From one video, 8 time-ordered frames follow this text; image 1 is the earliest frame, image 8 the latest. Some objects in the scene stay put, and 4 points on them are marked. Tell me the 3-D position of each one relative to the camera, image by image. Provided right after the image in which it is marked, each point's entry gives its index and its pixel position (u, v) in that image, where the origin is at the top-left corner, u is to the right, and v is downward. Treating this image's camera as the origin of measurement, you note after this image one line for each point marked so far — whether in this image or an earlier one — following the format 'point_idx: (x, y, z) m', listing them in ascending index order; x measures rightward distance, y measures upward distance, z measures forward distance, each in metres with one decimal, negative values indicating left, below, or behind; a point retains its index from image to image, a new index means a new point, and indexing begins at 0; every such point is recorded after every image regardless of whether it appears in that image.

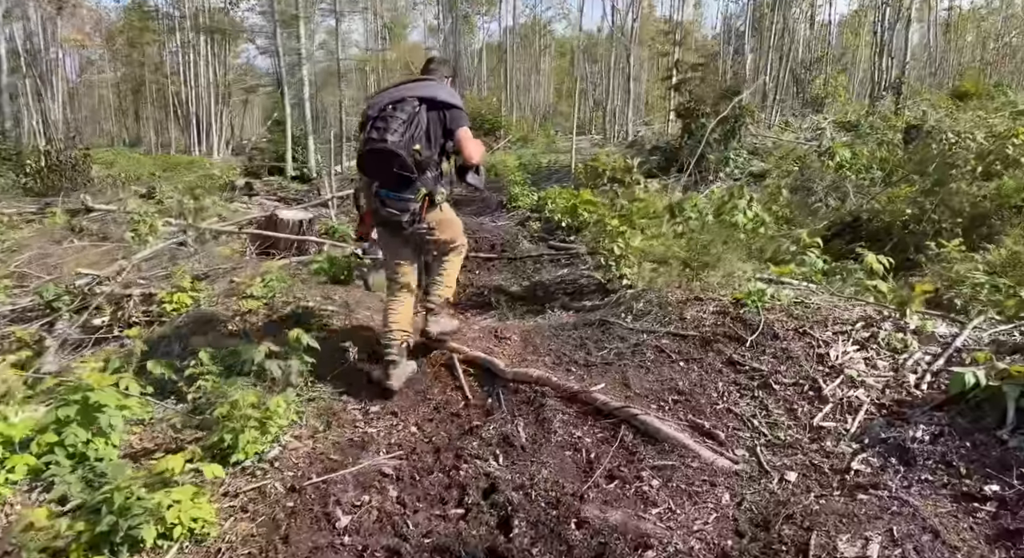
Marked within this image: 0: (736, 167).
0: (+3.5, +1.8, +10.3) m
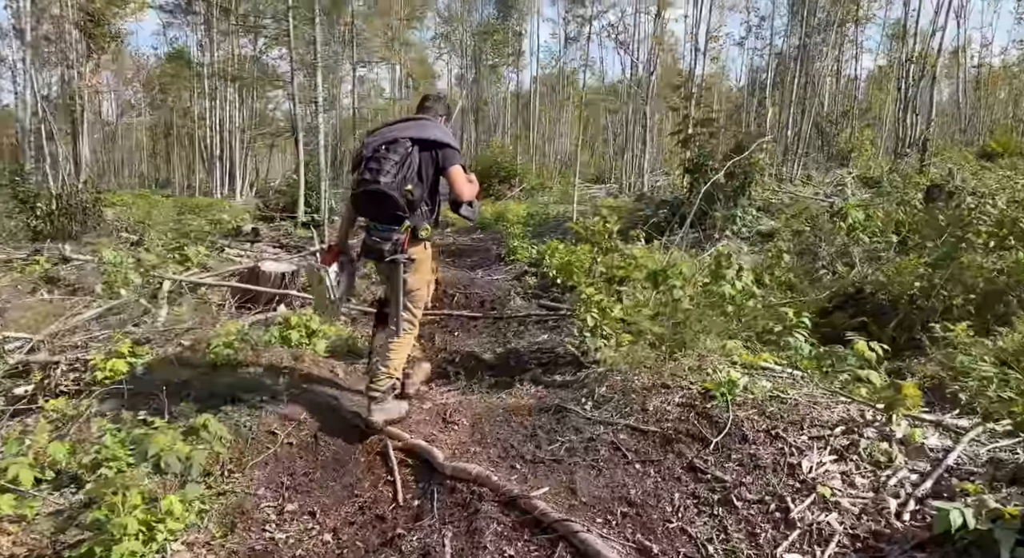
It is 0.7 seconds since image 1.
0: (+3.6, +0.9, +10.0) m
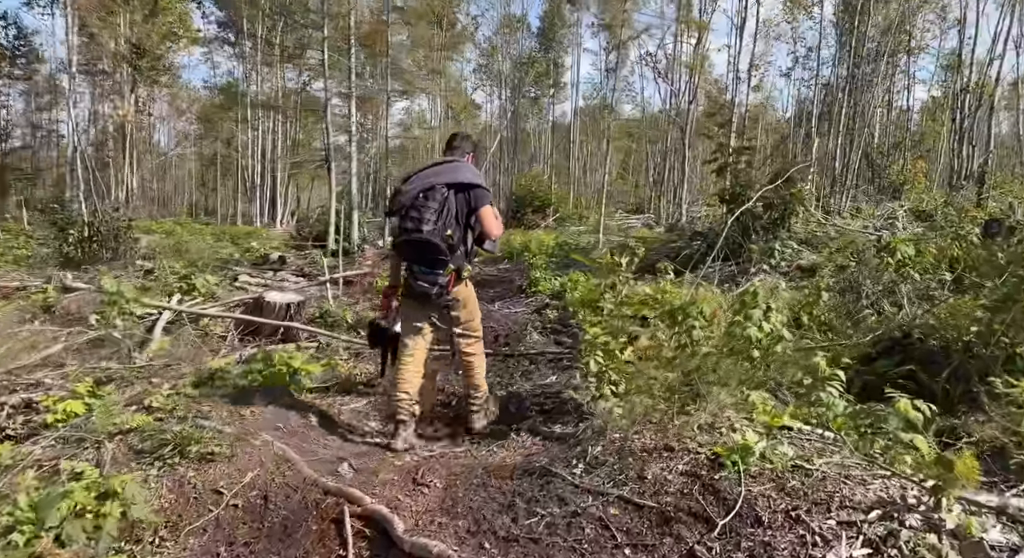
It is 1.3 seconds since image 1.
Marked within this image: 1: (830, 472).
0: (+3.9, +0.3, +9.4) m
1: (+1.3, -0.8, +2.8) m
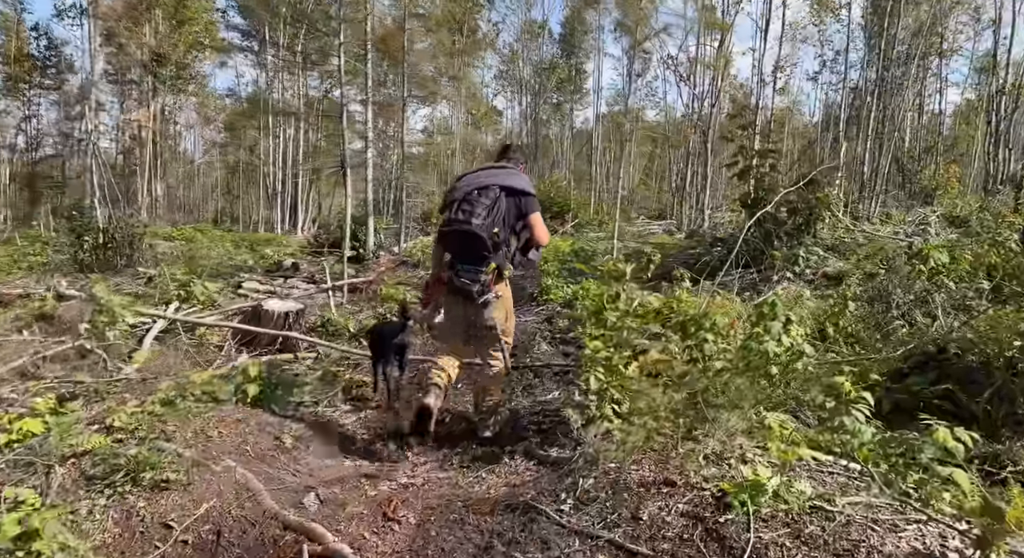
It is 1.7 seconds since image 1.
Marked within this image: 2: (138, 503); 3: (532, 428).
0: (+4.0, +0.2, +8.9) m
1: (+1.3, -0.9, +2.4) m
2: (-1.6, -0.9, +2.8) m
3: (+0.1, -0.9, +4.1) m
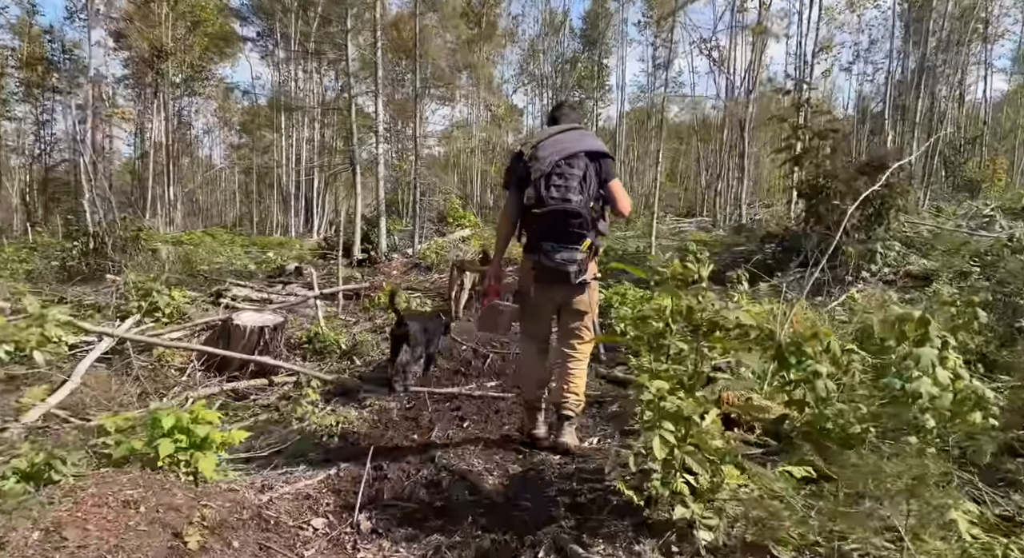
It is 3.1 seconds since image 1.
0: (+4.3, +0.2, +7.5) m
1: (+1.3, -0.9, +1.1) m
2: (-1.5, -1.0, +1.6) m
3: (+0.2, -1.0, +2.9) m
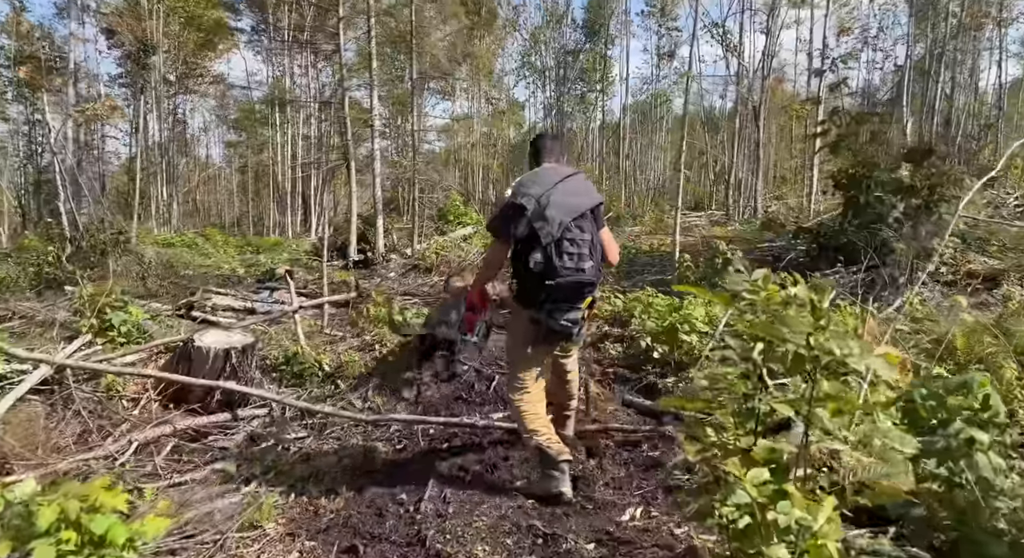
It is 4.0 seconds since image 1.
0: (+4.3, +0.2, +6.7) m
1: (+1.4, -1.0, +0.3) m
2: (-1.5, -1.1, +0.8) m
3: (+0.3, -1.1, +2.1) m
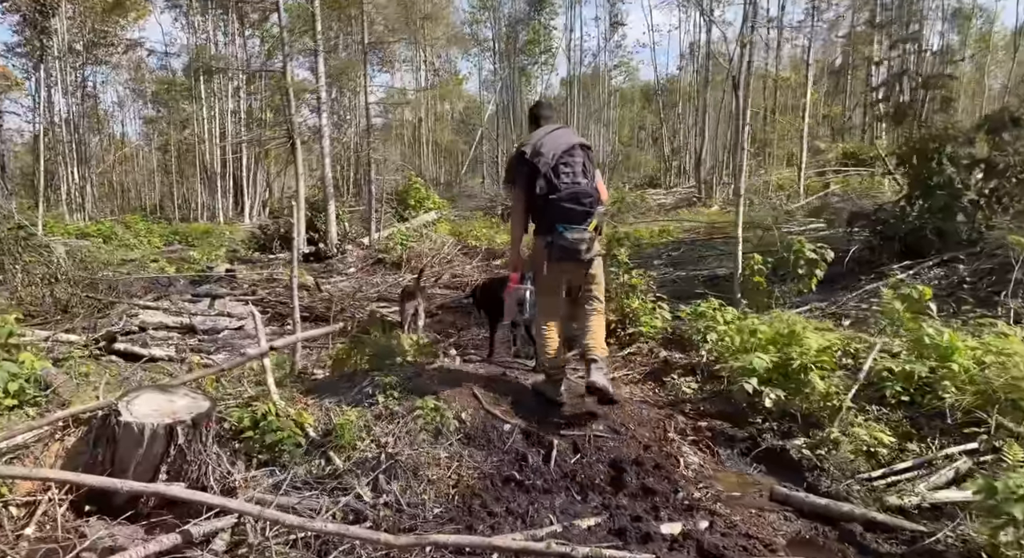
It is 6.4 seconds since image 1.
0: (+4.5, +0.2, +5.7) m
1: (+2.1, -1.2, -0.9) m
2: (-0.7, -1.4, -0.7) m
3: (+0.9, -1.3, +0.8) m
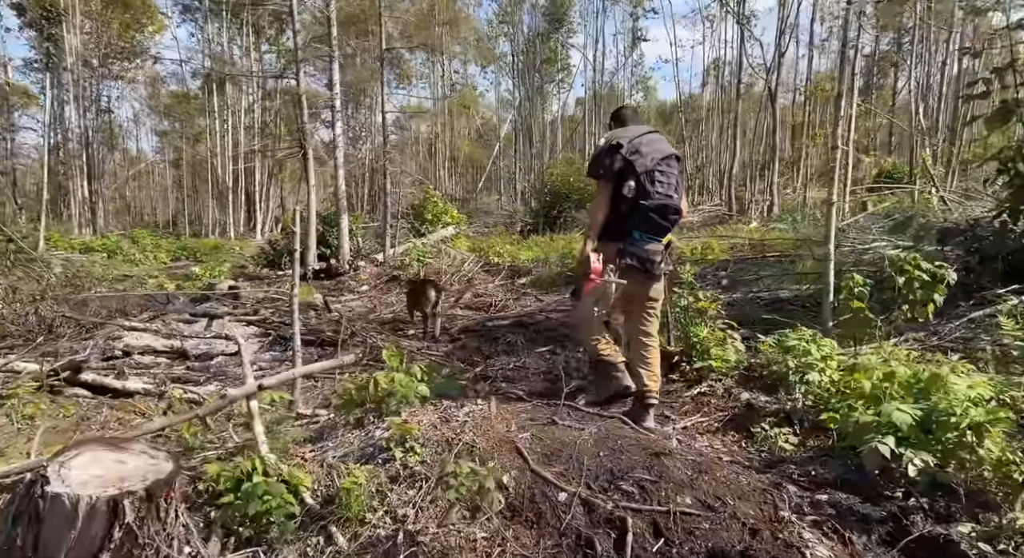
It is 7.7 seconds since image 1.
0: (+4.8, 0.0, +4.7) m
1: (+2.3, -1.2, -1.9) m
2: (-0.5, -1.4, -1.6) m
3: (+1.1, -1.3, -0.2) m
